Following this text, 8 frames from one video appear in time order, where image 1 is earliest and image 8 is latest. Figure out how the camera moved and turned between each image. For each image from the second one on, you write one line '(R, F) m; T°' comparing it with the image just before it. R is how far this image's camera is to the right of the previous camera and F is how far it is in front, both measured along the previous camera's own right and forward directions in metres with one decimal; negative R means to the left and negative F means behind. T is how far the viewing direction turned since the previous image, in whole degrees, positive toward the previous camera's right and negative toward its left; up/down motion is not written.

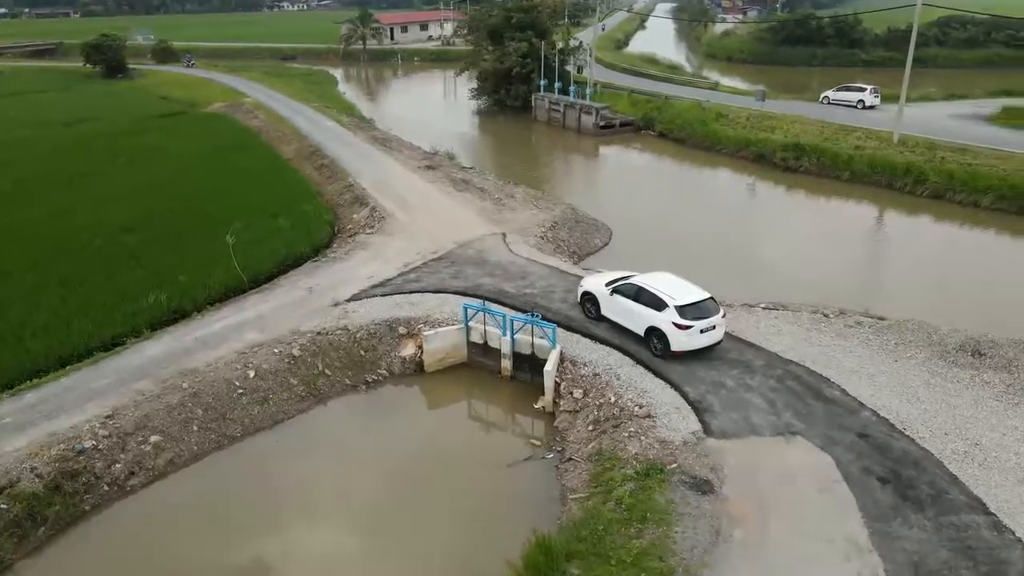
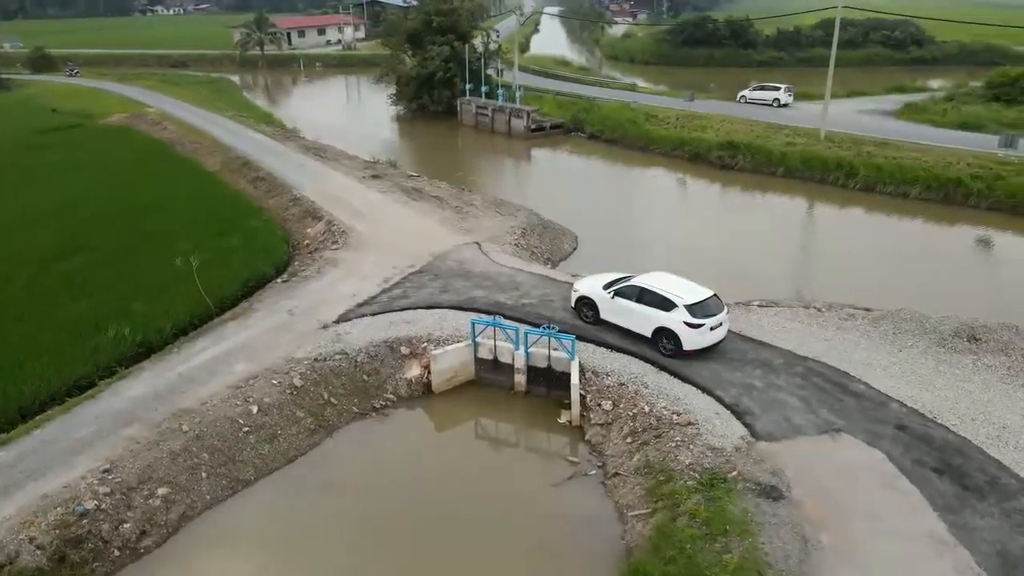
(-2.2, +0.7) m; +8°
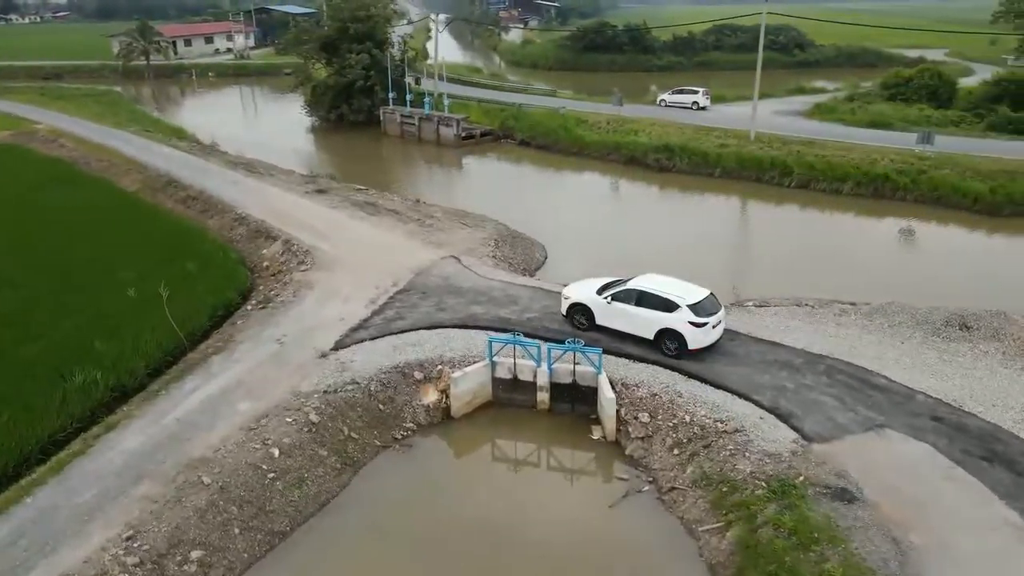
(-2.4, +0.7) m; +8°
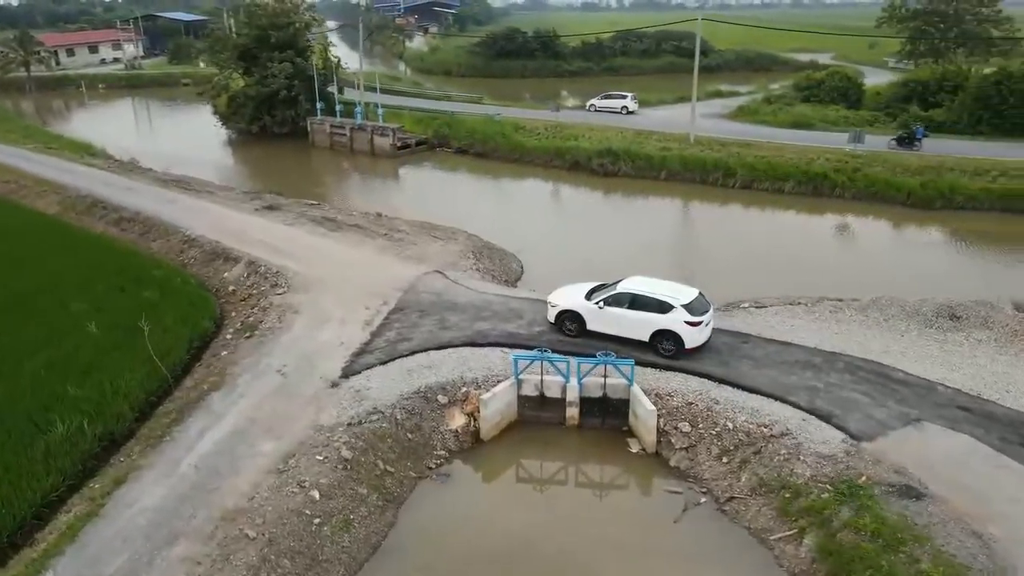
(-2.3, +0.7) m; +7°
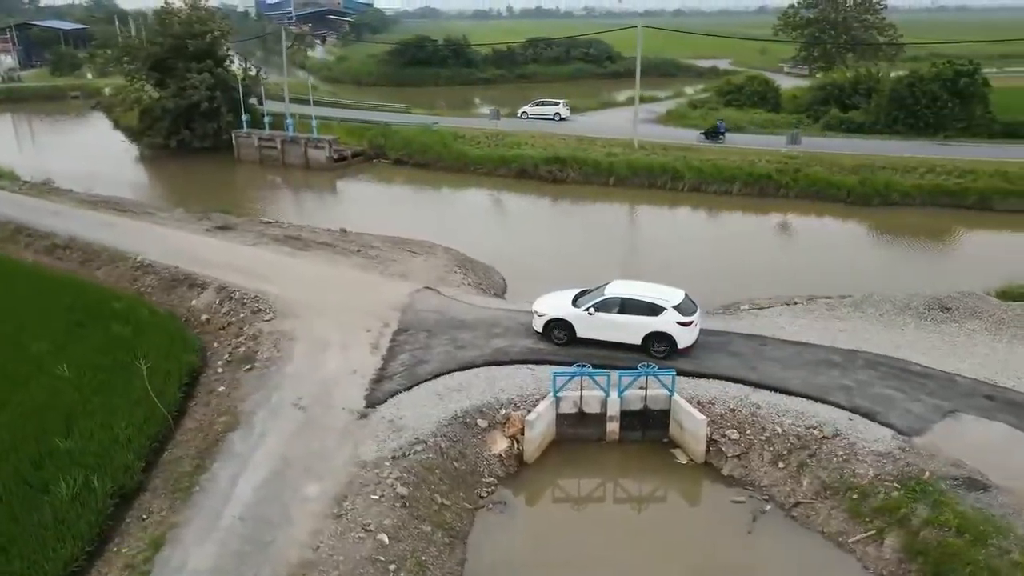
(-2.4, +0.7) m; +7°
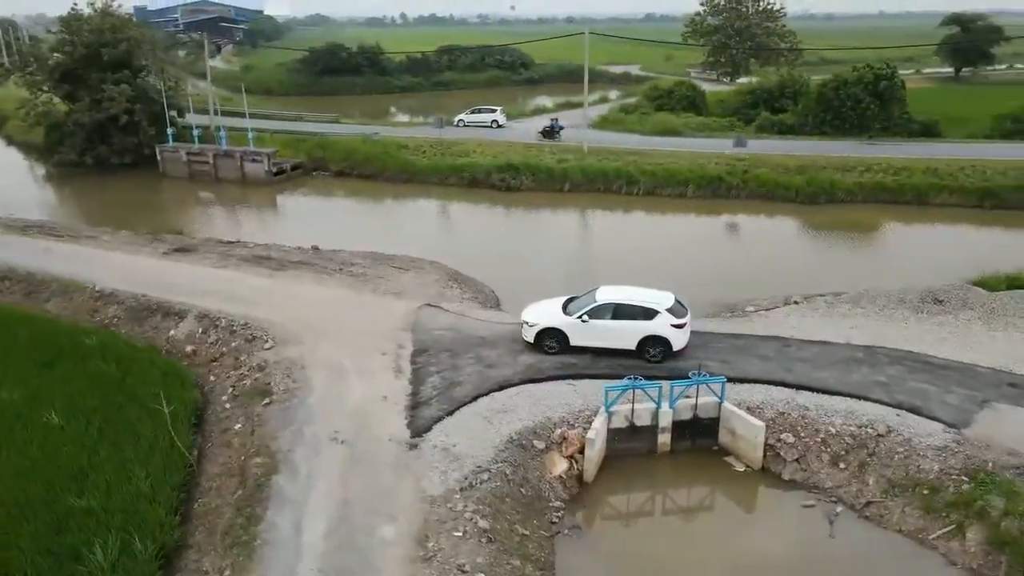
(-2.5, +0.7) m; +7°
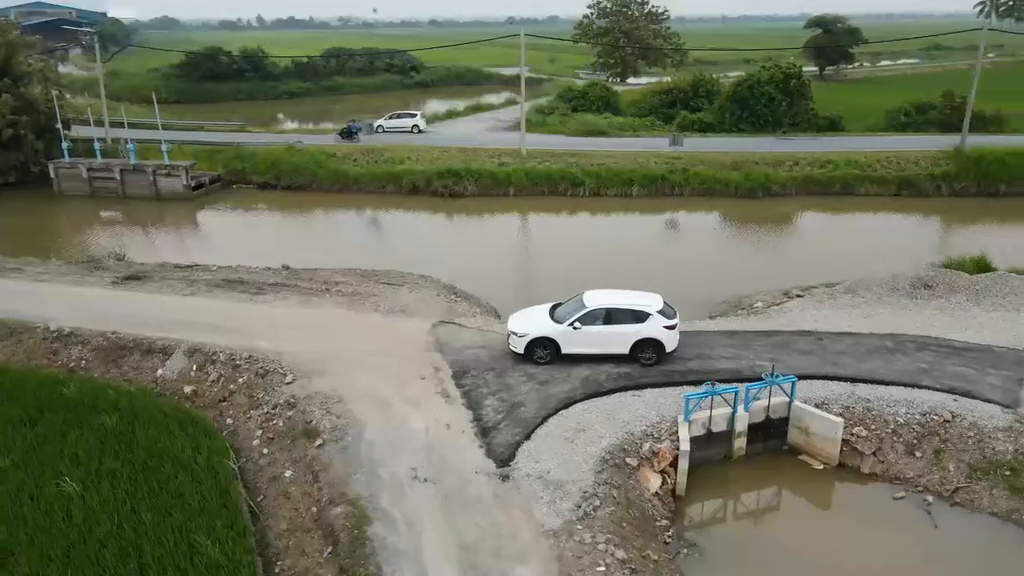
(-3.4, +1.0) m; +9°
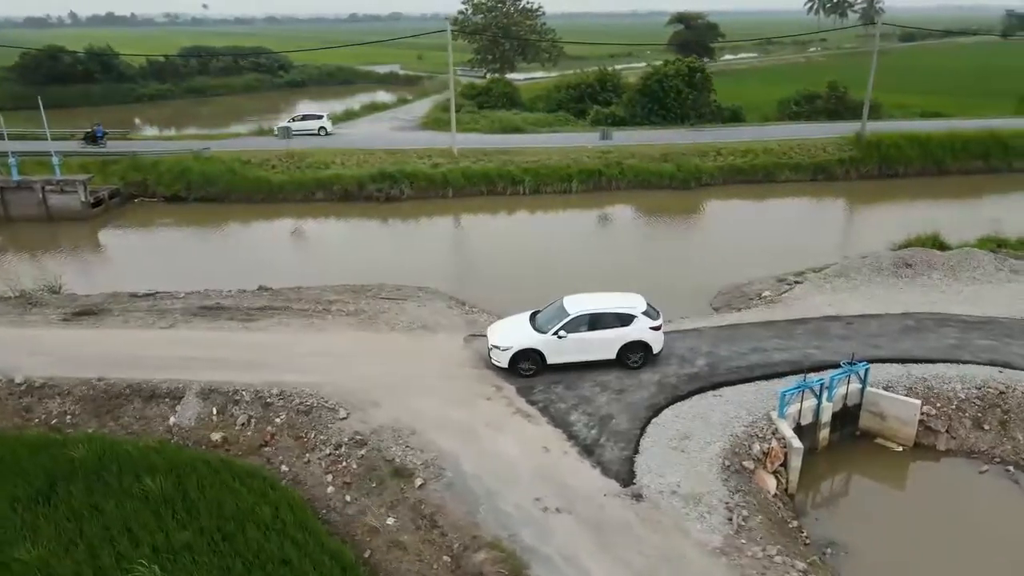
(-3.9, +1.2) m; +11°
